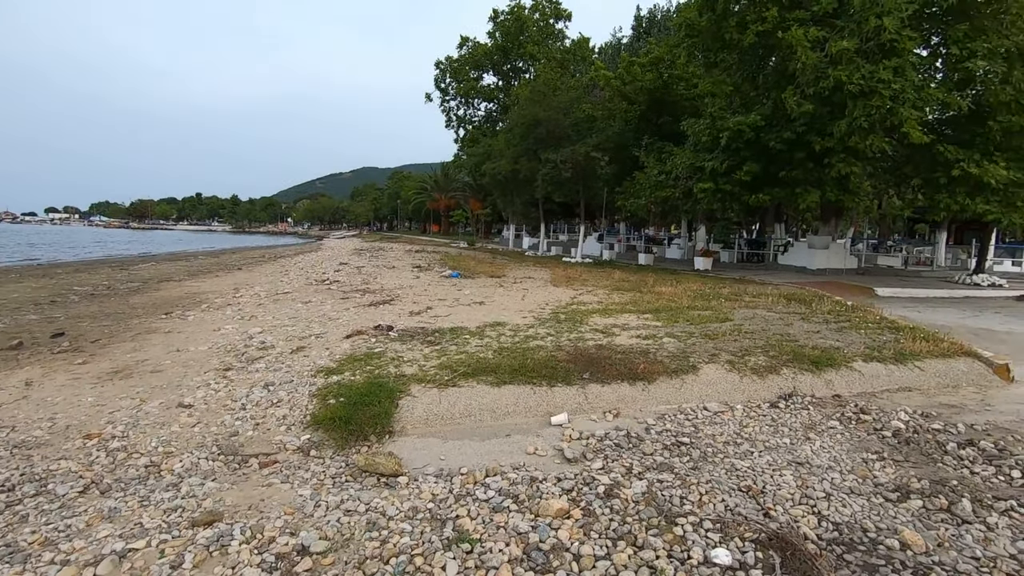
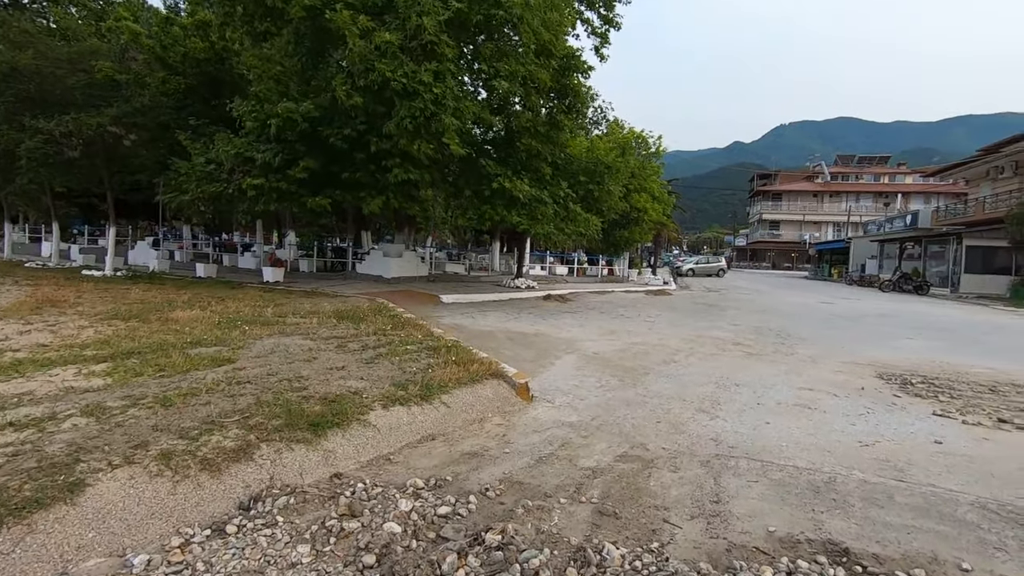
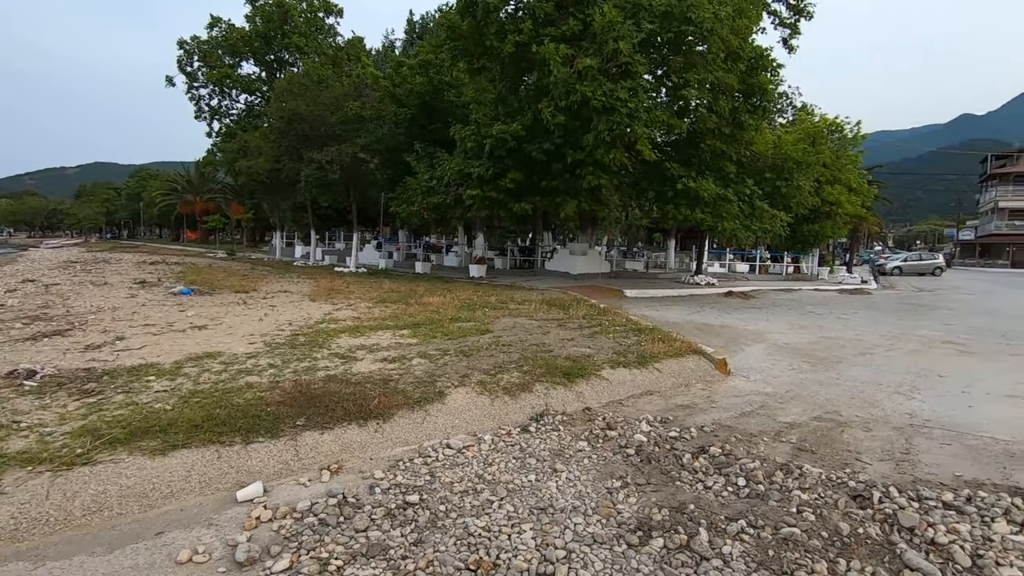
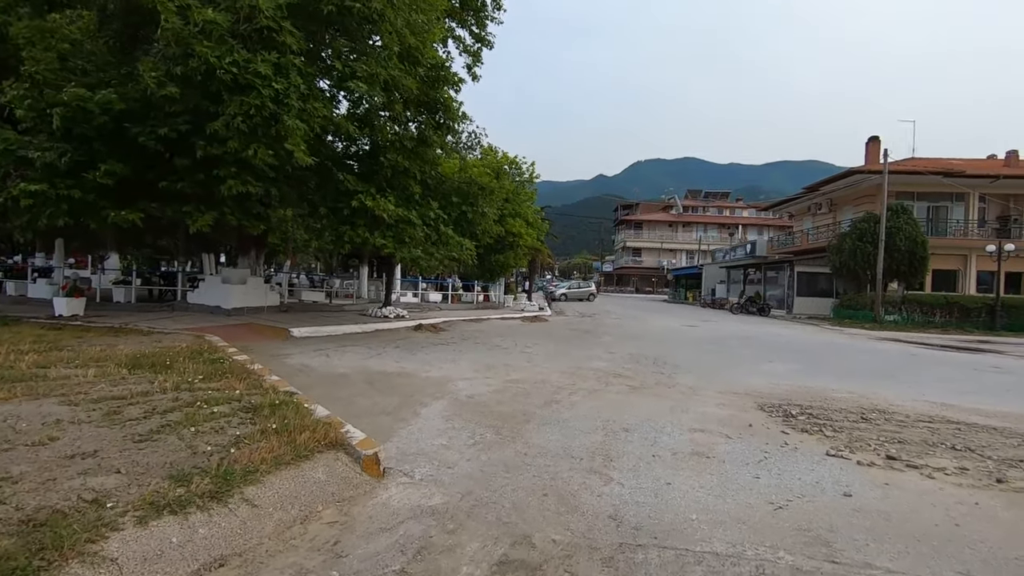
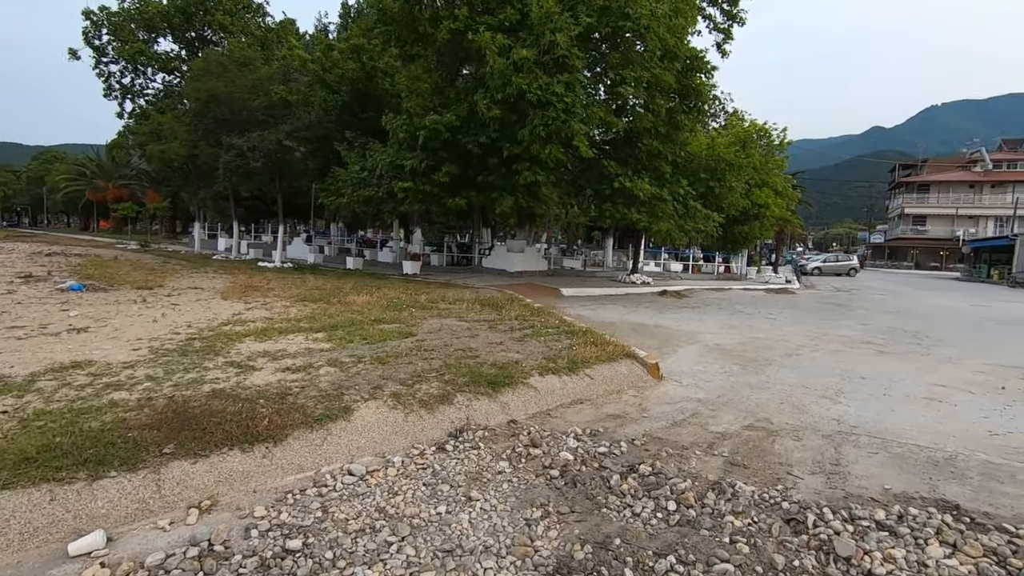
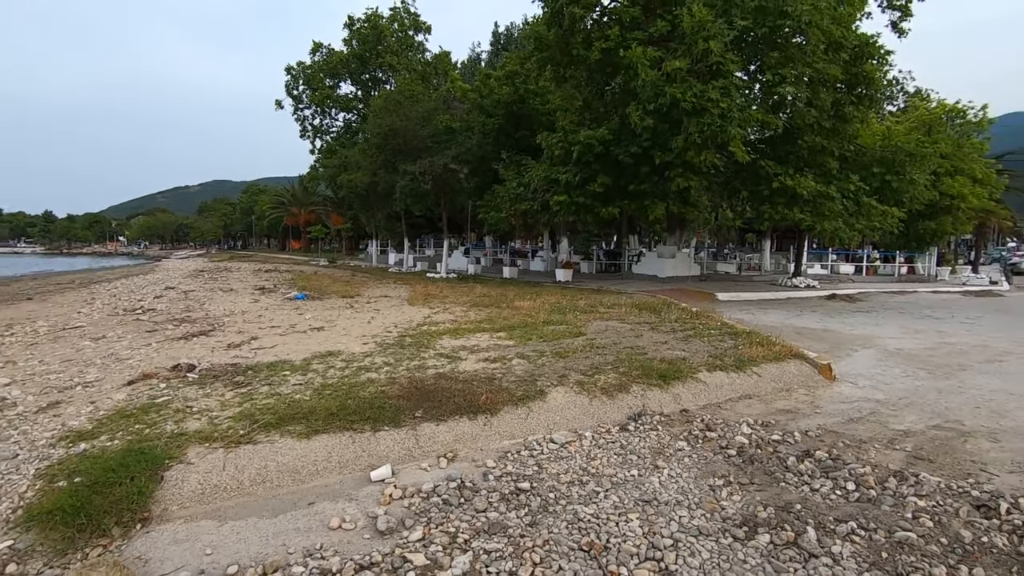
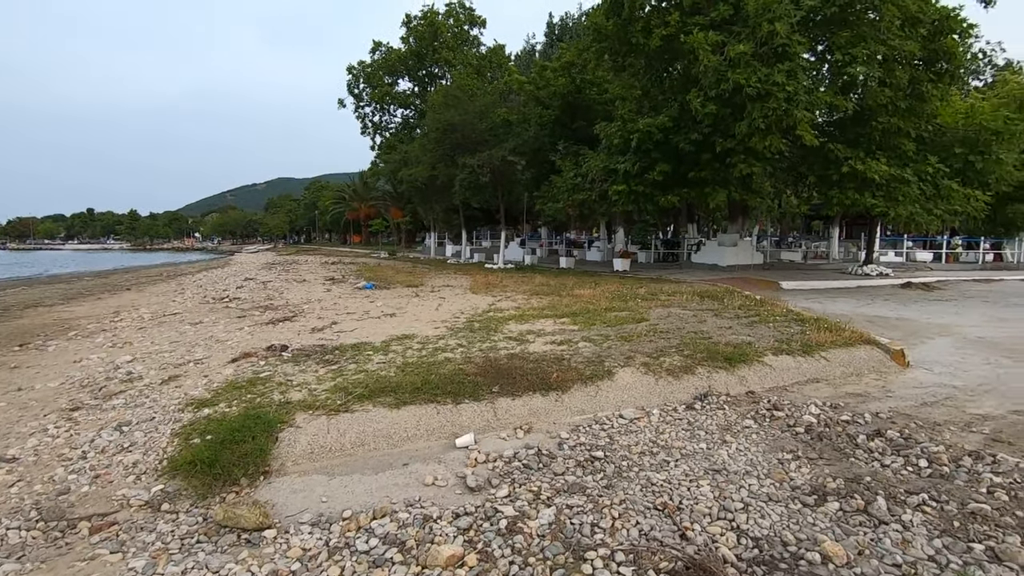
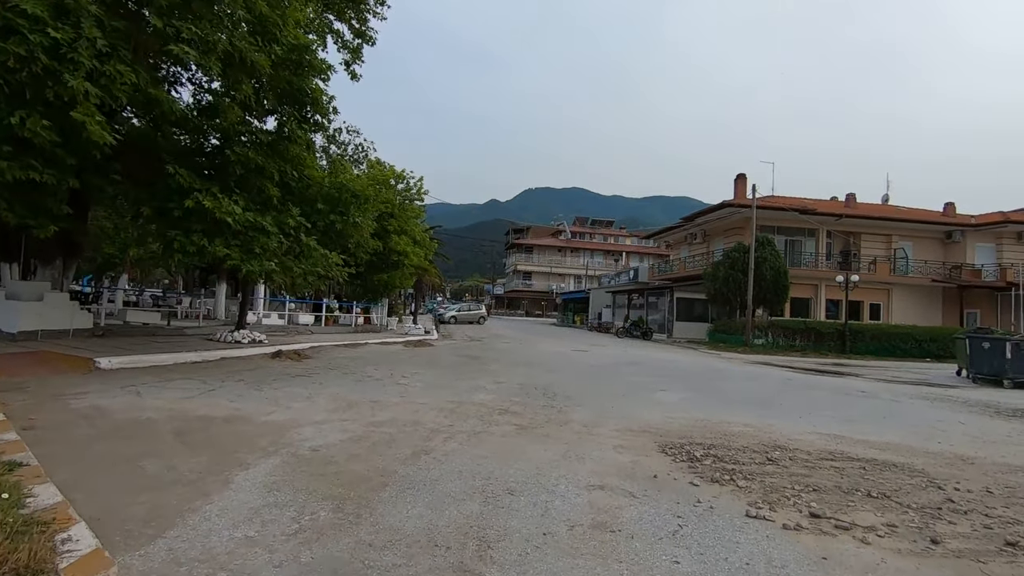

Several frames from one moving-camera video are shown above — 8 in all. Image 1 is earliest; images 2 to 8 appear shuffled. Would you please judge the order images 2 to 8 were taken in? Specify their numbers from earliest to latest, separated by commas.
7, 6, 3, 5, 2, 4, 8
